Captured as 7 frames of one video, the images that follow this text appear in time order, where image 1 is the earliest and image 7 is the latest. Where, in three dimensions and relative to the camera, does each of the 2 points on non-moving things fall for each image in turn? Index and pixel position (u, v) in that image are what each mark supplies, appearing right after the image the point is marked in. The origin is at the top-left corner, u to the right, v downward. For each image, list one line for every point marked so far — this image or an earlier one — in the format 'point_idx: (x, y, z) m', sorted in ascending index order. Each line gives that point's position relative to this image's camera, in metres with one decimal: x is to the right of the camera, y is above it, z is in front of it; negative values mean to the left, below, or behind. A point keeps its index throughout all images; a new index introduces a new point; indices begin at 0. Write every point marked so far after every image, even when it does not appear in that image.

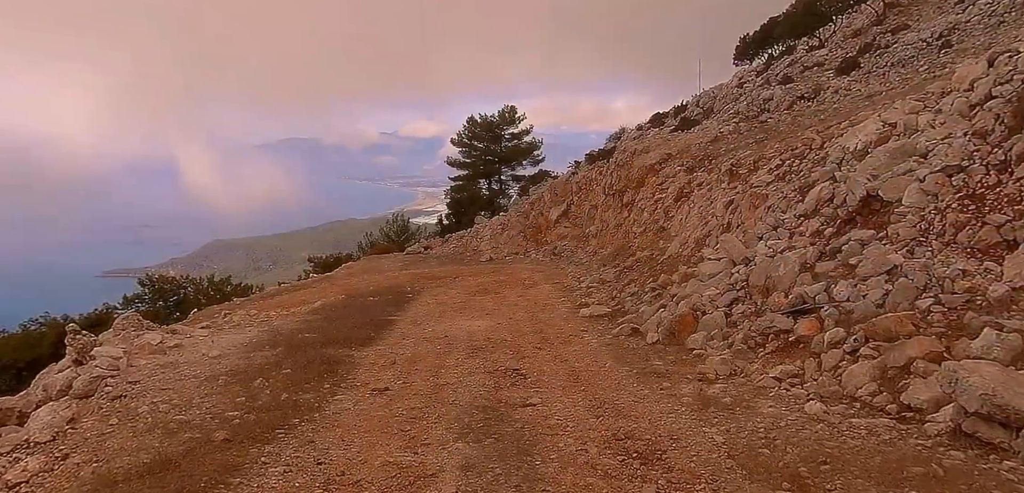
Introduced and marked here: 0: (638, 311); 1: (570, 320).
0: (+3.6, -1.8, +18.1) m
1: (+1.7, -2.1, +18.6) m
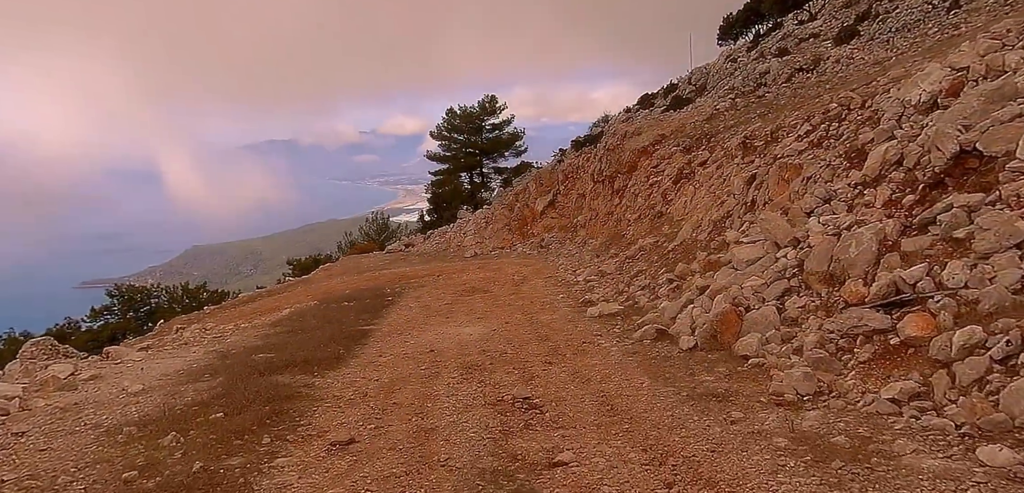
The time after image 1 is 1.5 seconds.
0: (+3.5, -1.5, +15.4) m
1: (+1.6, -1.9, +15.9) m
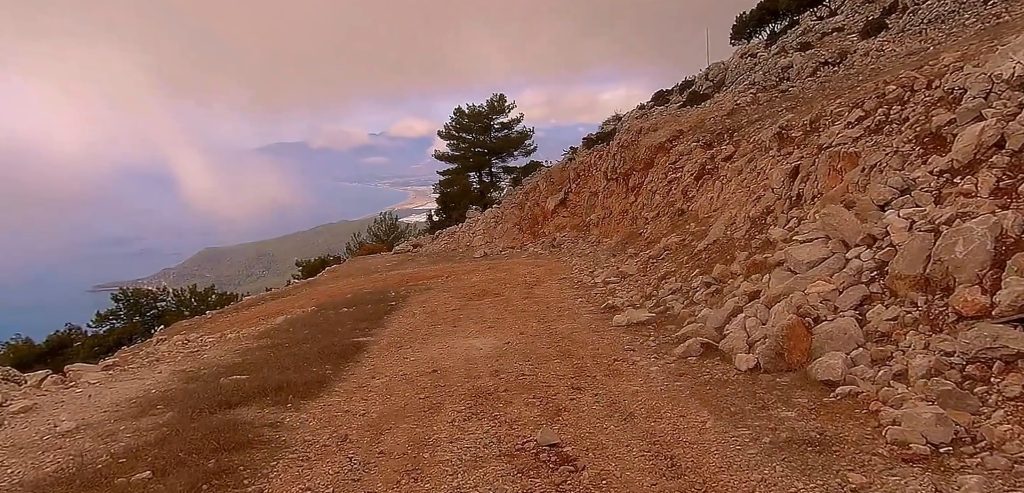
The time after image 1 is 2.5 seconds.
0: (+3.8, -1.5, +13.3) m
1: (+1.9, -1.8, +13.8) m
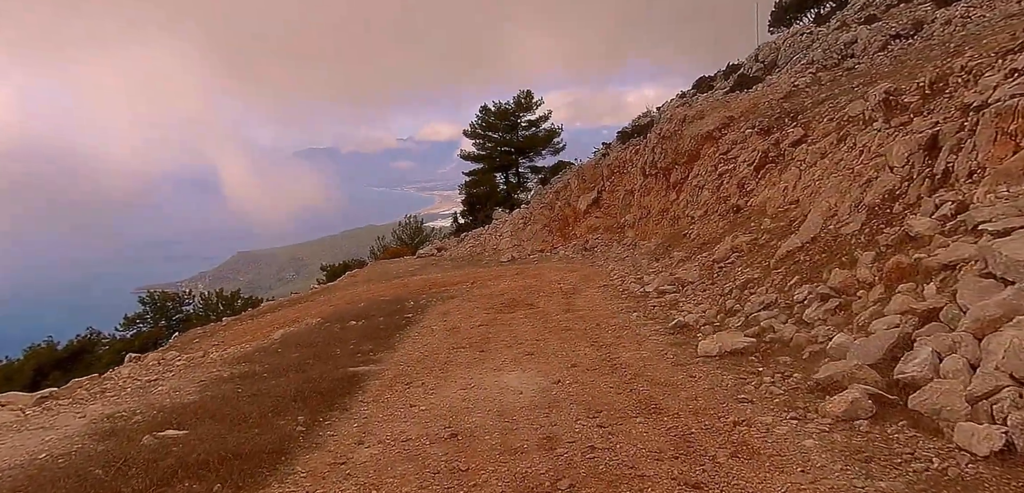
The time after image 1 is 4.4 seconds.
0: (+4.6, -1.4, +9.3) m
1: (+2.7, -1.8, +9.9) m
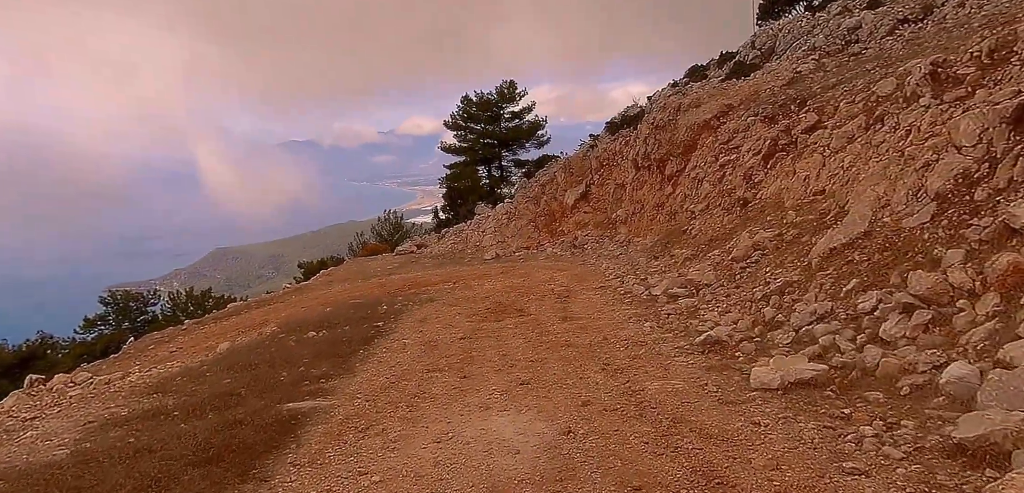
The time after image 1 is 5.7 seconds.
0: (+4.5, -1.4, +6.7) m
1: (+2.6, -1.8, +7.3) m
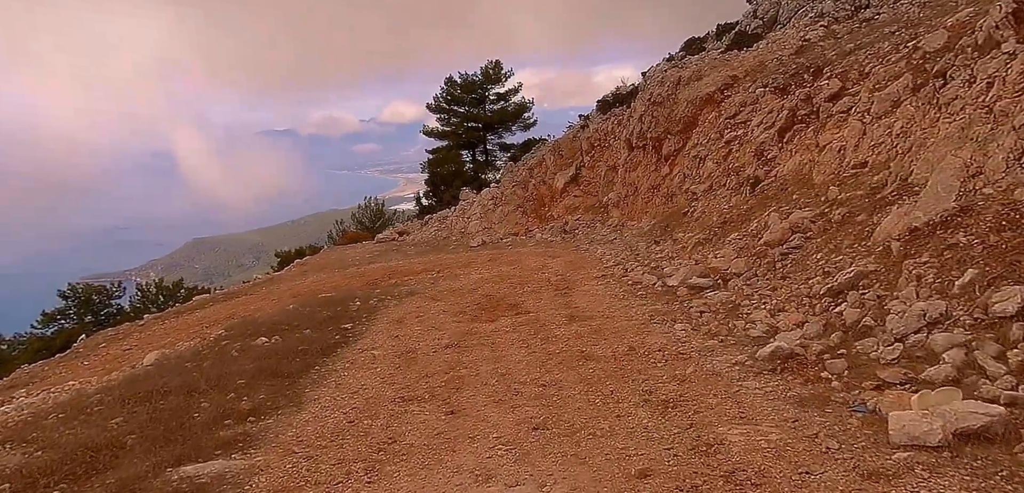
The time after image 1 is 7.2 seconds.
0: (+4.6, -1.2, +4.0) m
1: (+2.7, -1.6, +4.5) m
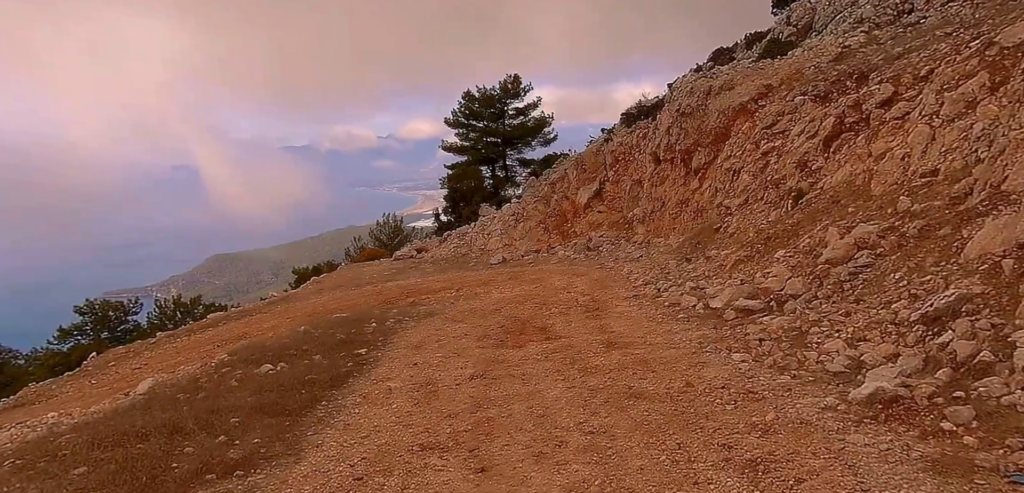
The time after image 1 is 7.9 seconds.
0: (+4.9, -1.3, +2.5) m
1: (+3.1, -1.7, +3.1) m
